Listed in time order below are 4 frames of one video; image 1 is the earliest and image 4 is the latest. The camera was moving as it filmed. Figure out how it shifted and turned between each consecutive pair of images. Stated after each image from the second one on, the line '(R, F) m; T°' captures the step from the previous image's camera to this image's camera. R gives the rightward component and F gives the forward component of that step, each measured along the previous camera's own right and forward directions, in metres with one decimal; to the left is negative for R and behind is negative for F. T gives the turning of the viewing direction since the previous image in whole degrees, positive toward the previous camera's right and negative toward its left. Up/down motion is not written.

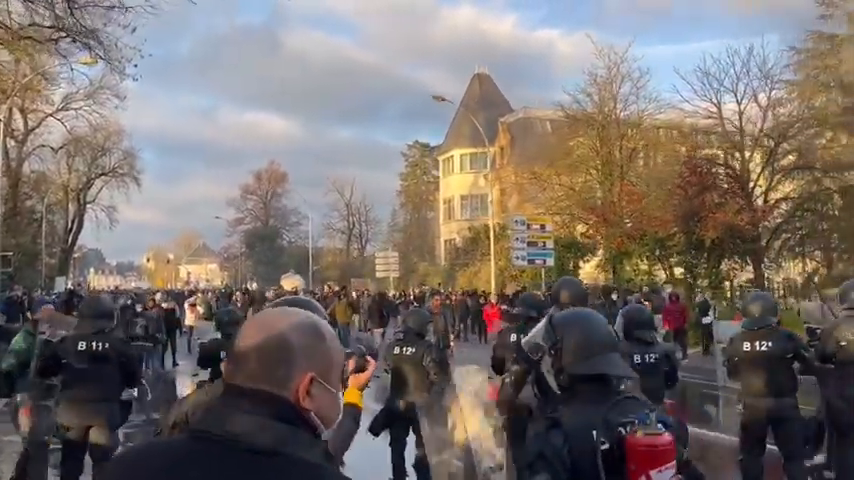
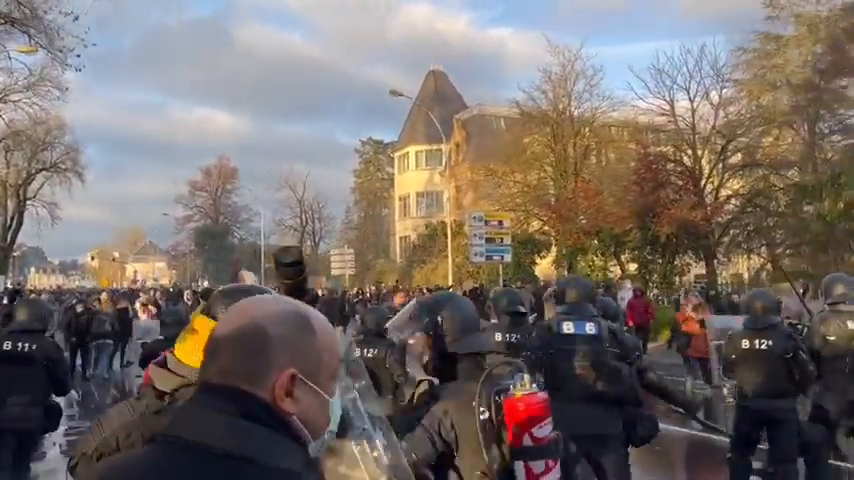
(-0.1, +0.3) m; +4°
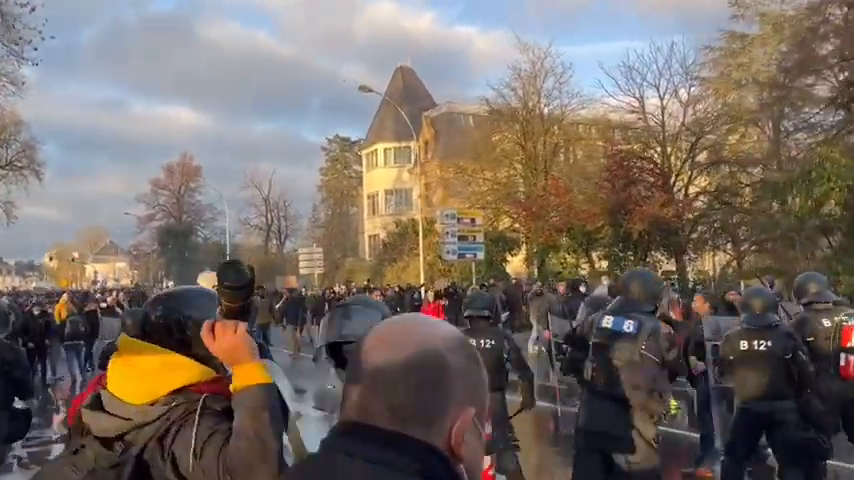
(-0.2, +0.3) m; +3°
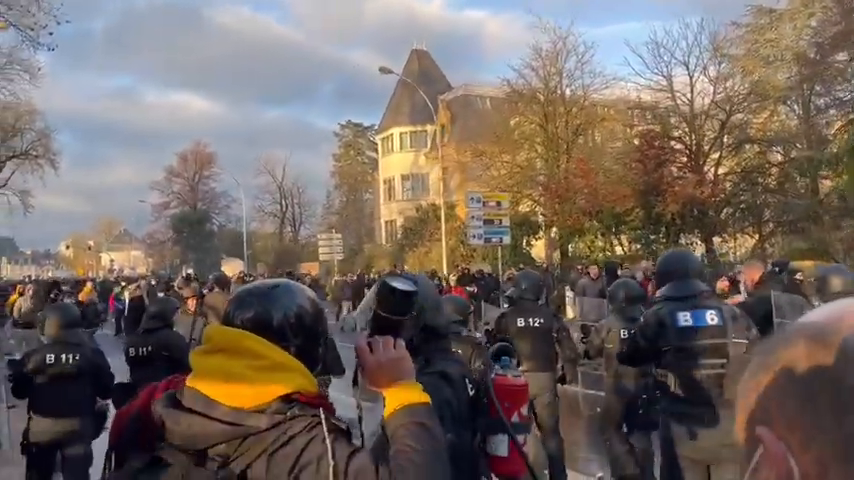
(-0.4, +0.4) m; -1°
